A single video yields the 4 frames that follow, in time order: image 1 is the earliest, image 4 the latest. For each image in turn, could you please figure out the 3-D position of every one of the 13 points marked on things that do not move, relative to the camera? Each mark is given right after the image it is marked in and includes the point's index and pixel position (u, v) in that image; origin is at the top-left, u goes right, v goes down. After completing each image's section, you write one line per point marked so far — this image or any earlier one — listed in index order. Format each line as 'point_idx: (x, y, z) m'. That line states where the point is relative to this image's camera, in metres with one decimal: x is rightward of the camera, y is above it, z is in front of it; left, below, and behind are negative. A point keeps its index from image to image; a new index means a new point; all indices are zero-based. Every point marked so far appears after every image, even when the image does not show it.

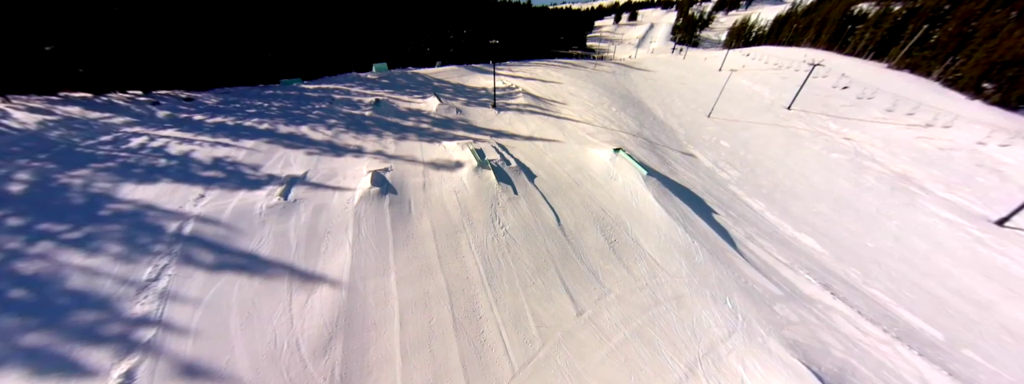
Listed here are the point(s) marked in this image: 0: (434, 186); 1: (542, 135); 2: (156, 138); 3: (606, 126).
0: (-2.2, +0.2, +6.9) m
1: (+1.3, +2.4, +10.4) m
2: (-11.9, +1.9, +8.2) m
3: (+4.6, +3.2, +12.0) m
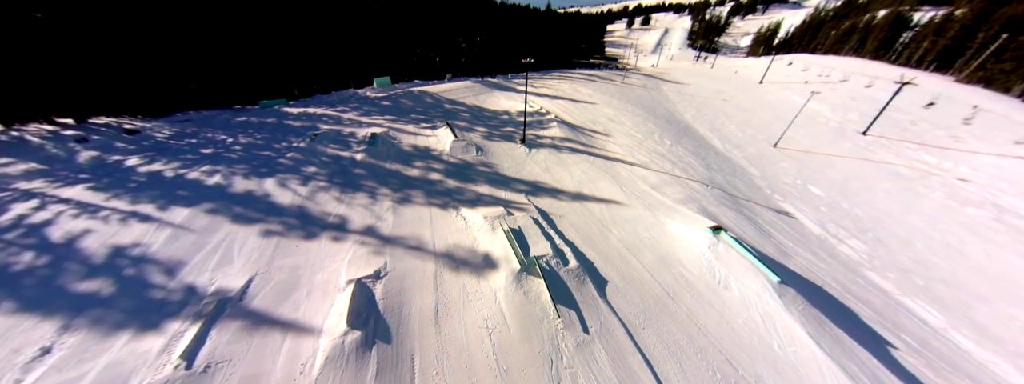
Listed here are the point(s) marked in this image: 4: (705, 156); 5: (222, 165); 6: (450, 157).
0: (-1.0, -2.1, +4.2) m
1: (+2.5, 0.0, +7.7) m
2: (-10.7, -0.2, +5.7) m
3: (+5.9, +0.8, +9.2) m
4: (+8.8, +1.6, +11.2) m
5: (-8.6, +0.8, +7.3) m
6: (-2.1, +1.2, +8.3) m
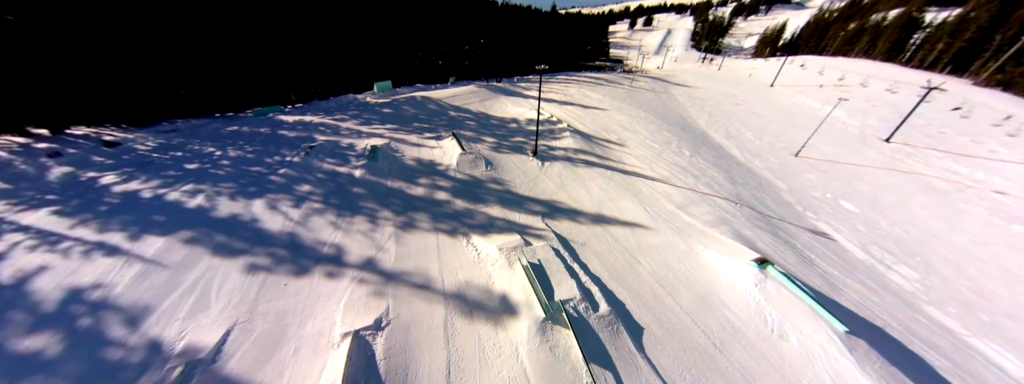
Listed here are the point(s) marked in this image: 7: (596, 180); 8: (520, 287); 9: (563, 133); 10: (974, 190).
0: (-0.7, -2.6, +3.5) m
1: (+2.9, -0.5, +7.0) m
2: (-10.3, -0.8, +5.0) m
3: (+6.3, +0.2, +8.5) m
4: (+9.2, +1.0, +10.5) m
5: (-8.2, +0.3, +6.6) m
6: (-1.7, +0.6, +7.6) m
7: (+2.8, +0.4, +8.2) m
8: (+0.1, -1.7, +4.5) m
9: (+2.1, +2.4, +10.2) m
10: (+20.7, +0.1, +11.0) m
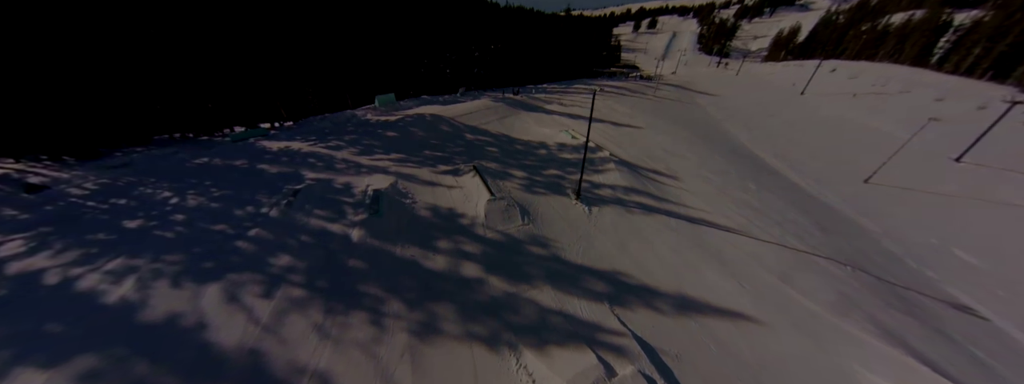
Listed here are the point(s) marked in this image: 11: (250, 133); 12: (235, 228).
0: (+0.4, -4.1, +1.6) m
1: (+4.0, -2.0, +5.1) m
2: (-9.2, -2.2, +3.2) m
3: (+7.4, -1.3, +6.7) m
4: (+10.3, -0.5, +8.7) m
5: (-7.1, -1.2, +4.8) m
6: (-0.6, -0.9, +5.8) m
7: (+3.9, -1.1, +6.3) m
8: (+1.2, -3.2, +2.6) m
9: (+3.2, +1.0, +8.4) m
10: (+21.8, -1.4, +9.2) m
11: (-10.0, +2.3, +9.3) m
12: (-6.2, -0.8, +5.4) m
